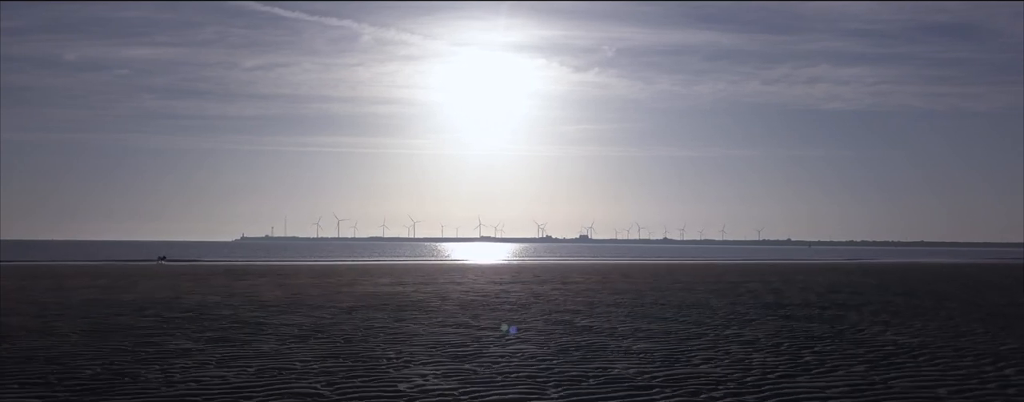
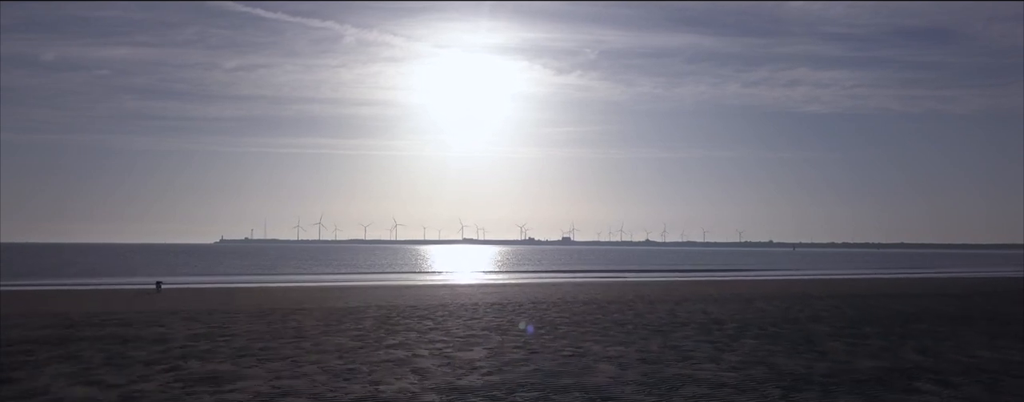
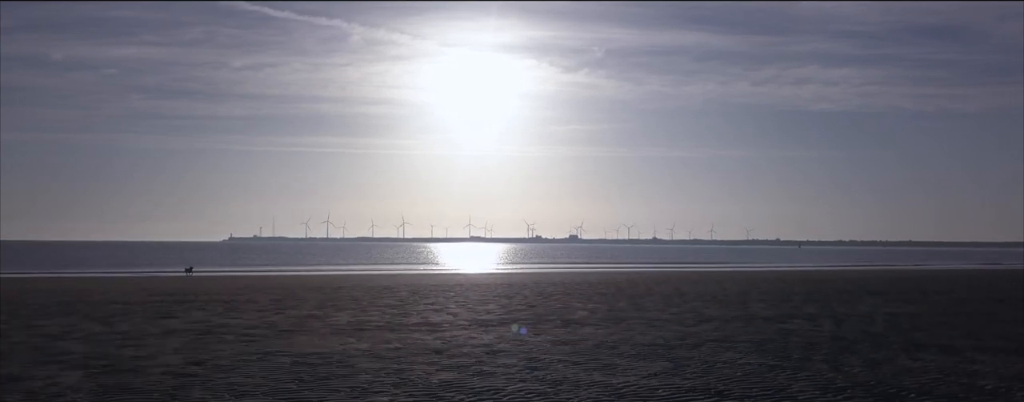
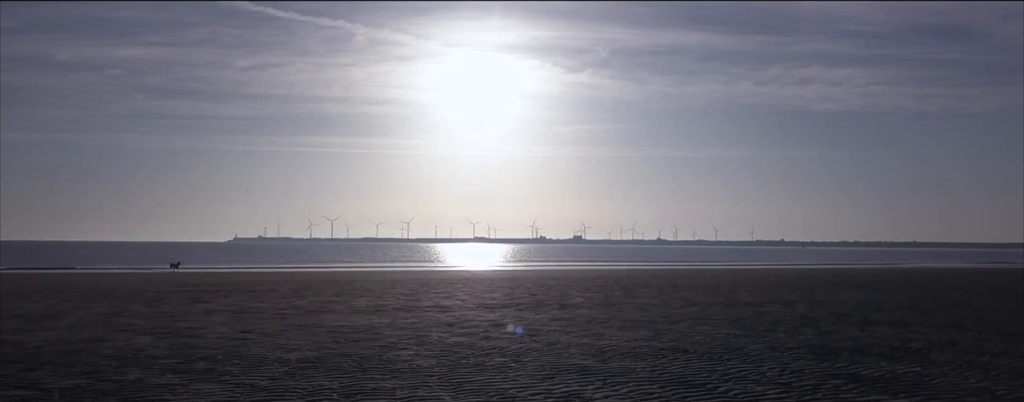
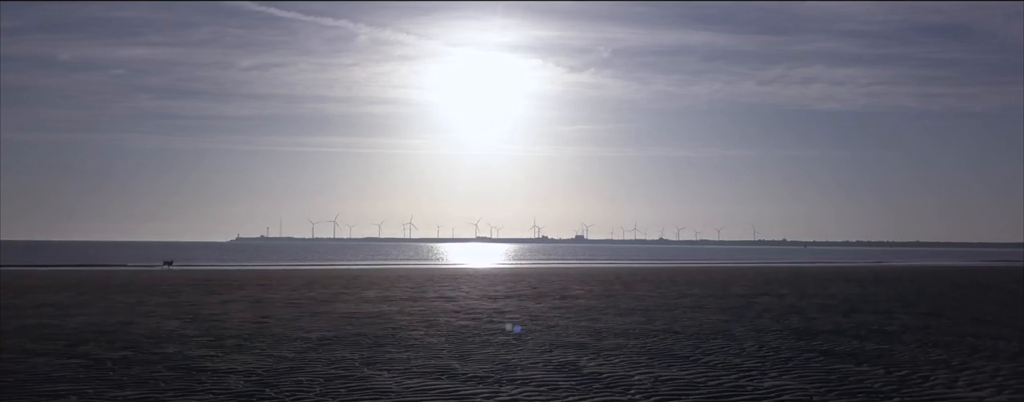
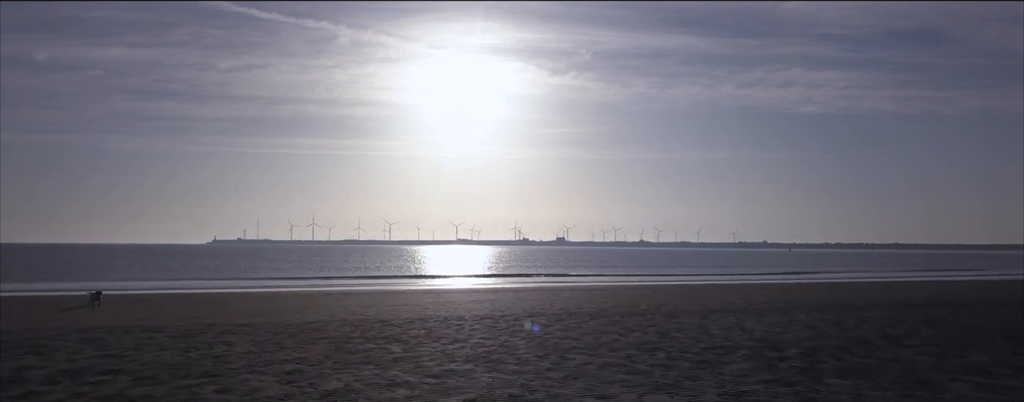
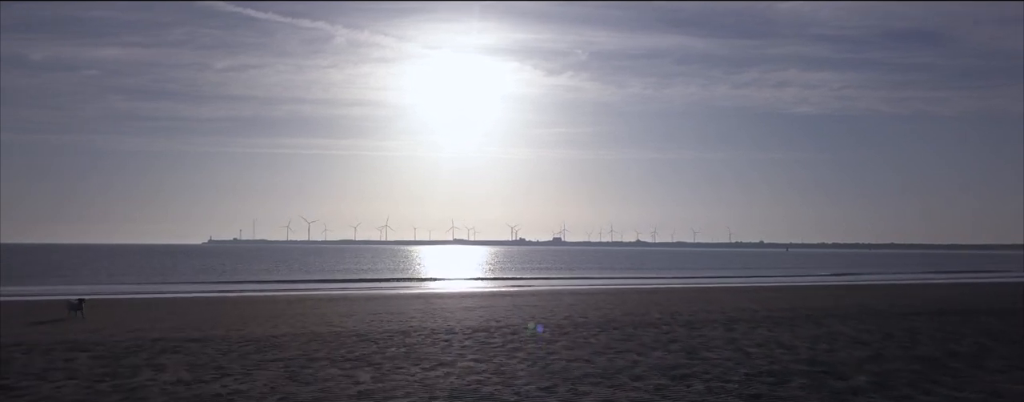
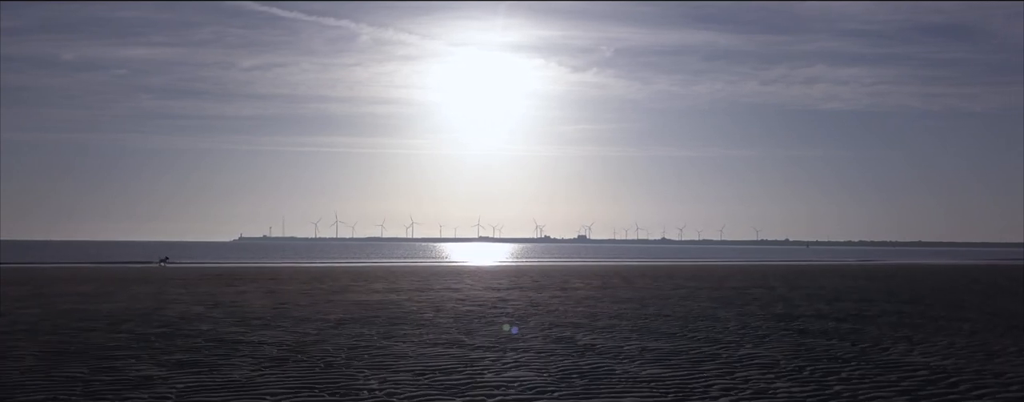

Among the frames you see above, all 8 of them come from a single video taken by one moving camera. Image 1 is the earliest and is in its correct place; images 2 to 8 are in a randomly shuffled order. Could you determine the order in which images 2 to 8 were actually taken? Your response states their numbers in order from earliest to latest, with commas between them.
8, 5, 4, 3, 2, 6, 7
